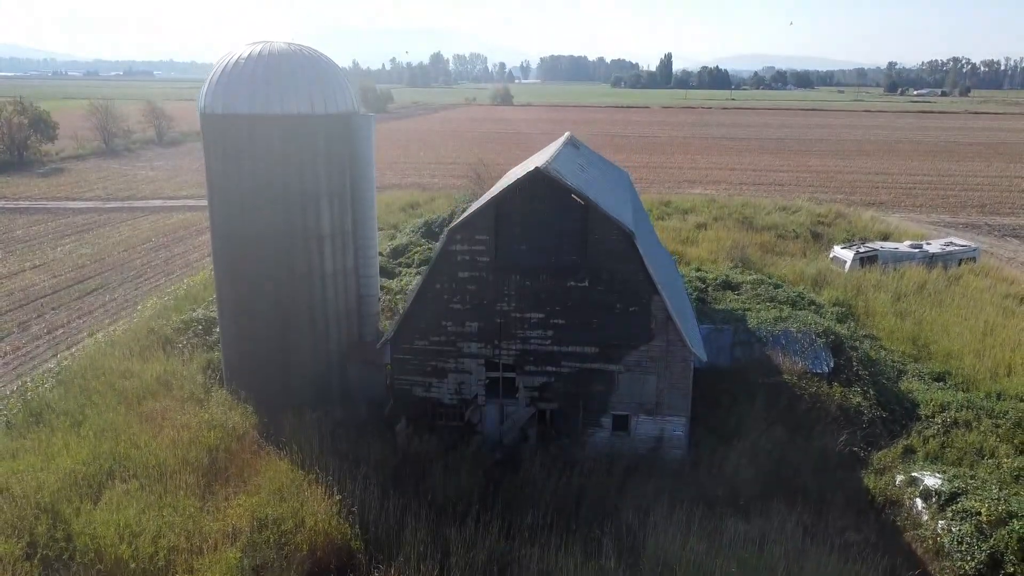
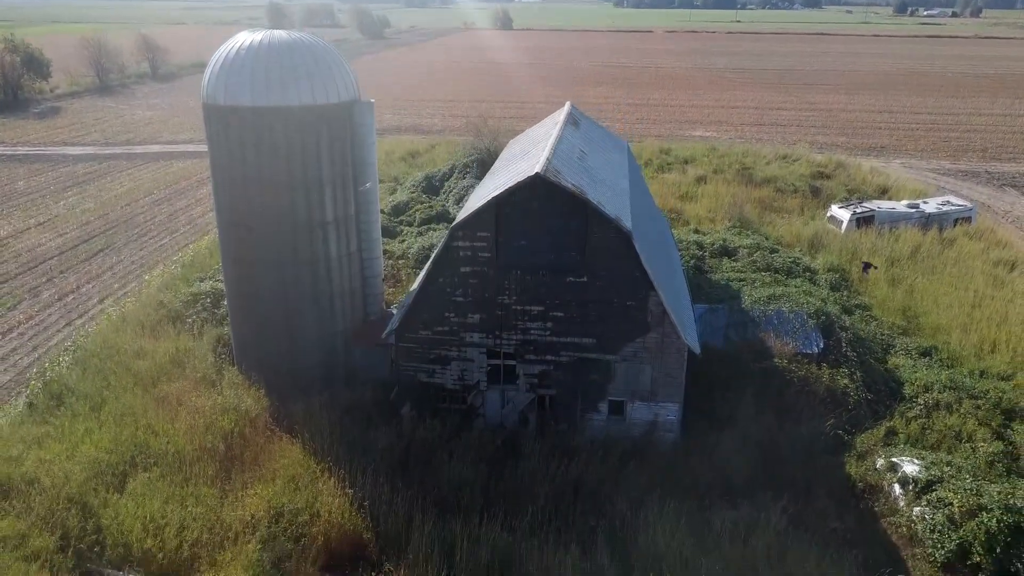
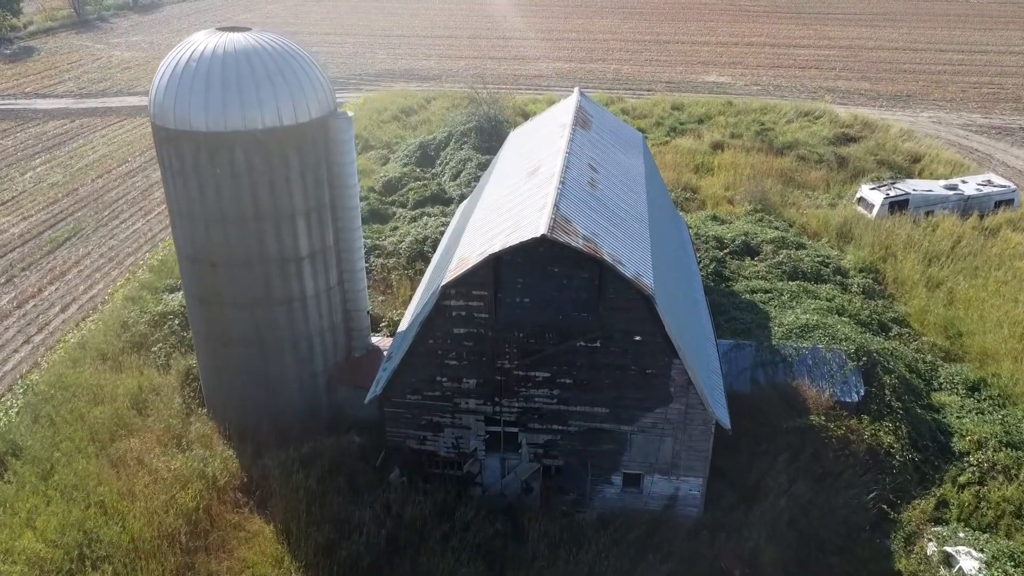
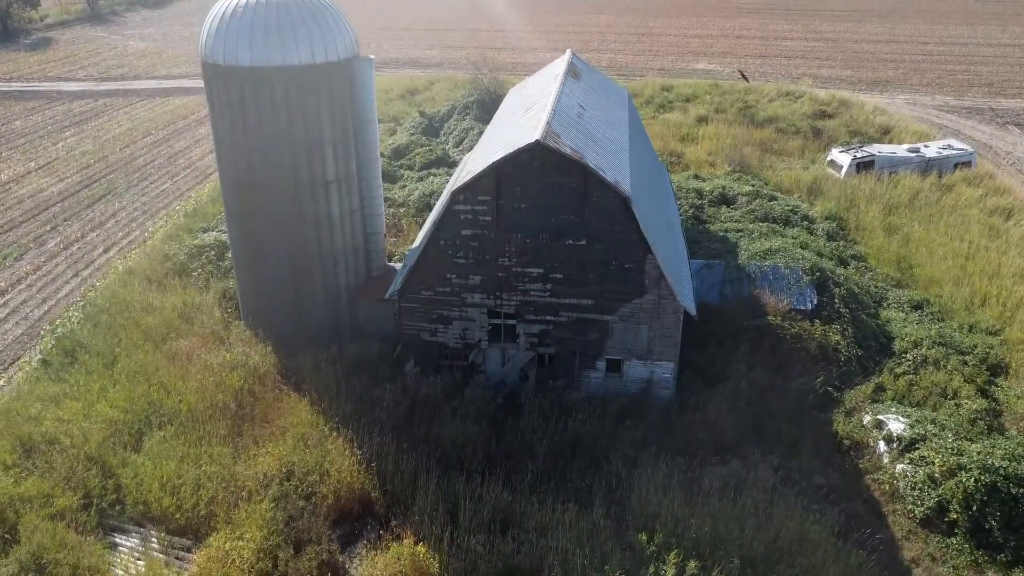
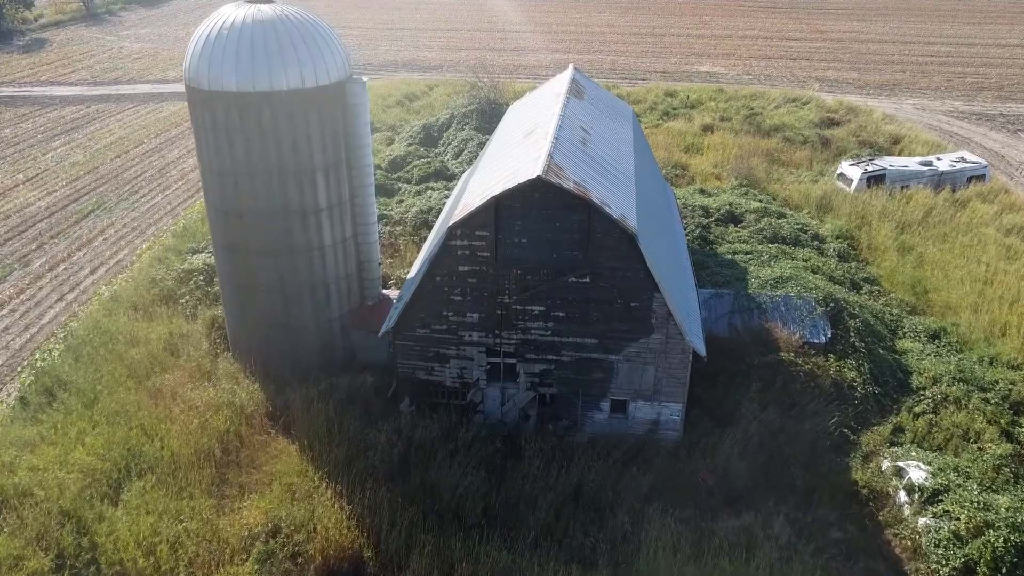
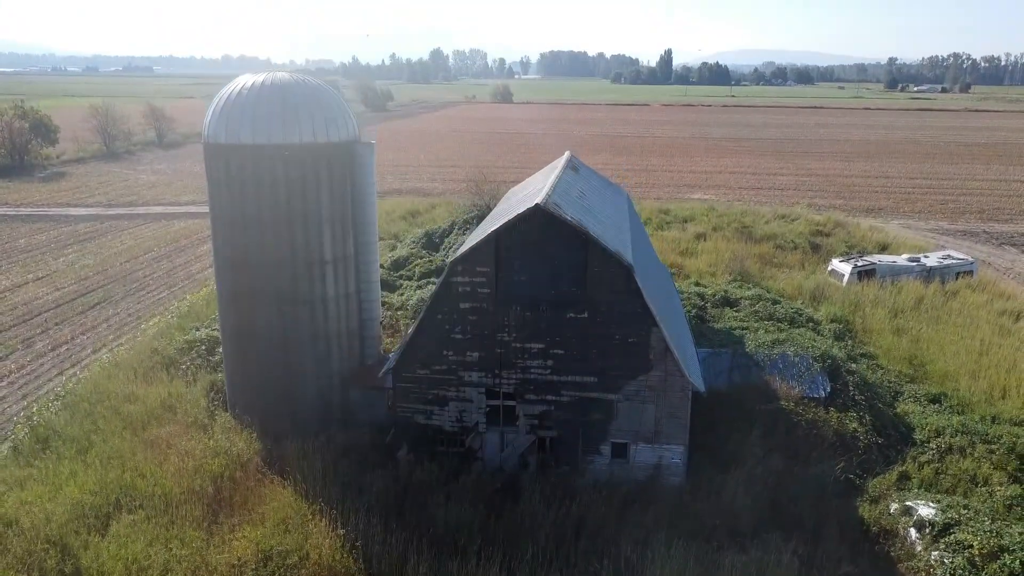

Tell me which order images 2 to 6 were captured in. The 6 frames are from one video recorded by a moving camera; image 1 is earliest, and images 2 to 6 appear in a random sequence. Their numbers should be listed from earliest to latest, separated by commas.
6, 2, 4, 5, 3
